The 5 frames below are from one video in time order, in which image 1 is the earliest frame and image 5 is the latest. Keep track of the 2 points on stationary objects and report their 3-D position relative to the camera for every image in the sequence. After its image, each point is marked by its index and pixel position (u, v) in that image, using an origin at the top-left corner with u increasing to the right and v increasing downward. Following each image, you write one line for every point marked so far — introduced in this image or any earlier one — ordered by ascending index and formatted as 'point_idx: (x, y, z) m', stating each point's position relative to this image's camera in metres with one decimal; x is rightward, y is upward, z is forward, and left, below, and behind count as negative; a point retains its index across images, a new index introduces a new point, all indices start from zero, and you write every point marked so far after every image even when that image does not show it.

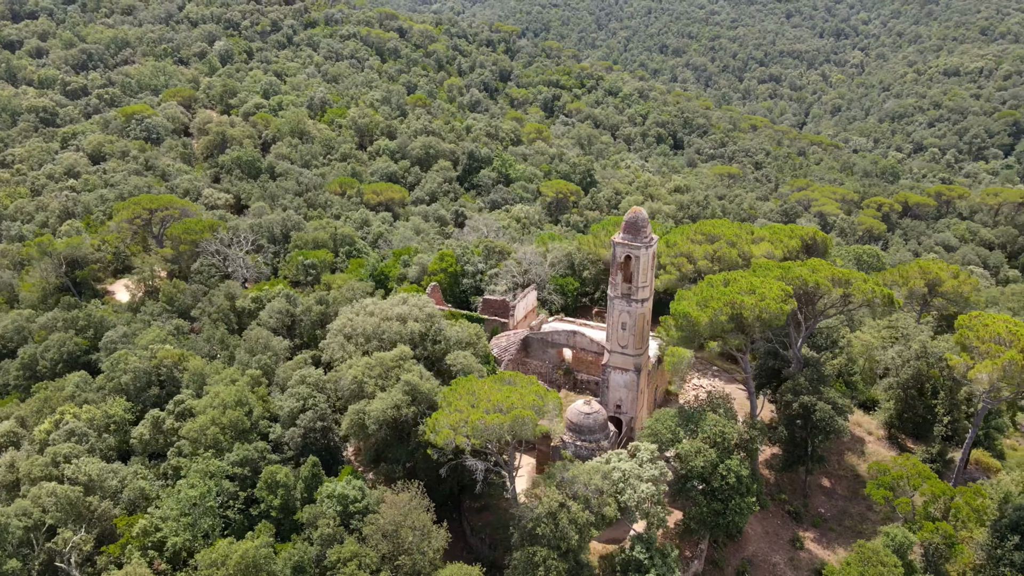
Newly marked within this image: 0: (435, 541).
0: (-1.8, -5.9, +17.2) m
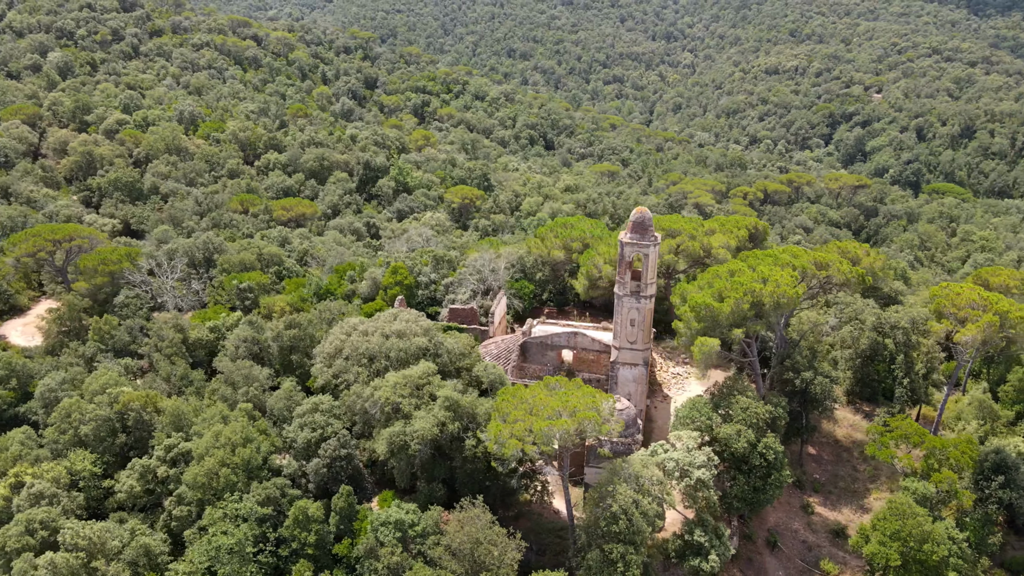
0: (0.0, -6.2, +17.1) m
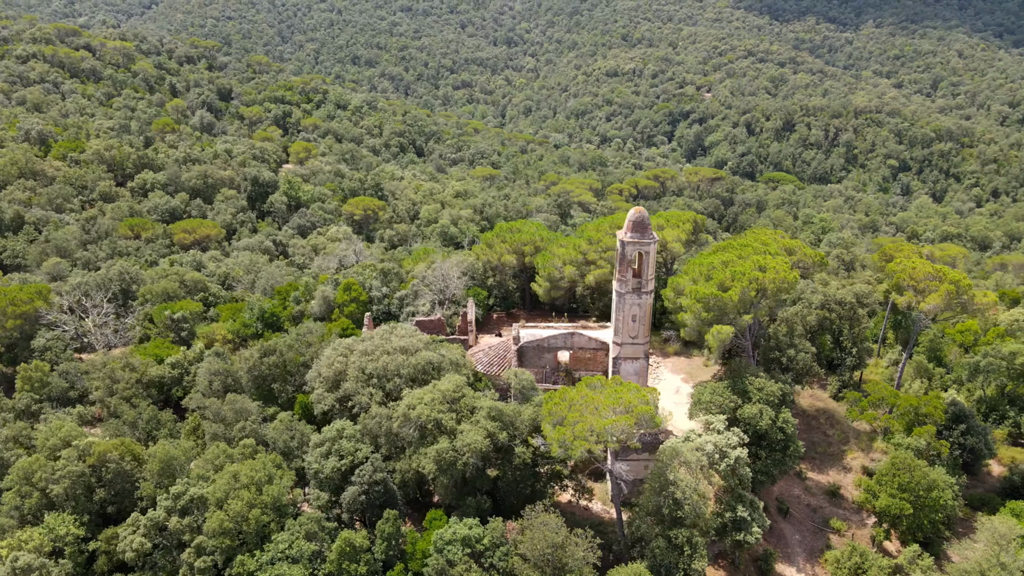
0: (+1.8, -6.3, +17.4) m
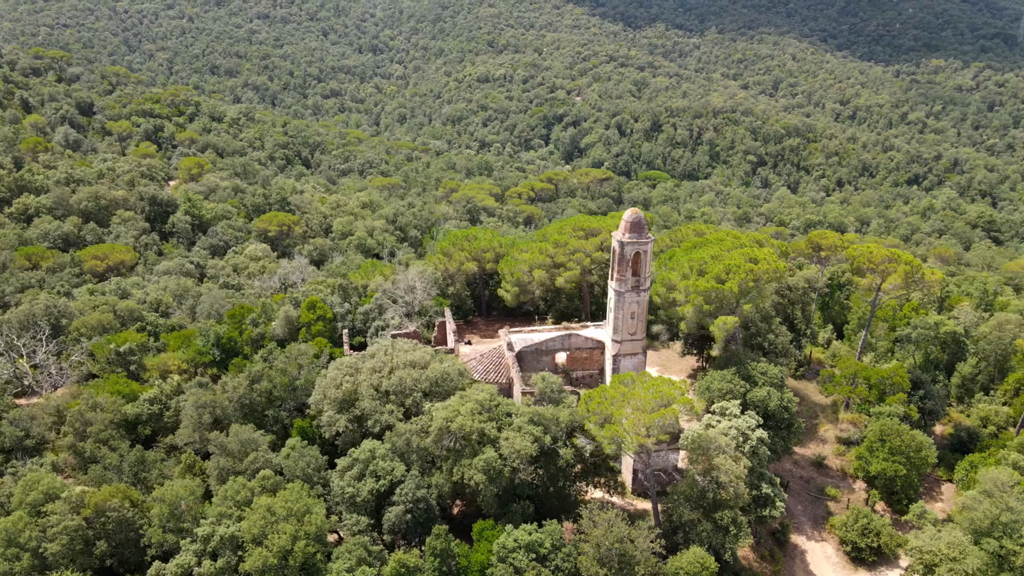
0: (+3.3, -6.3, +18.0) m
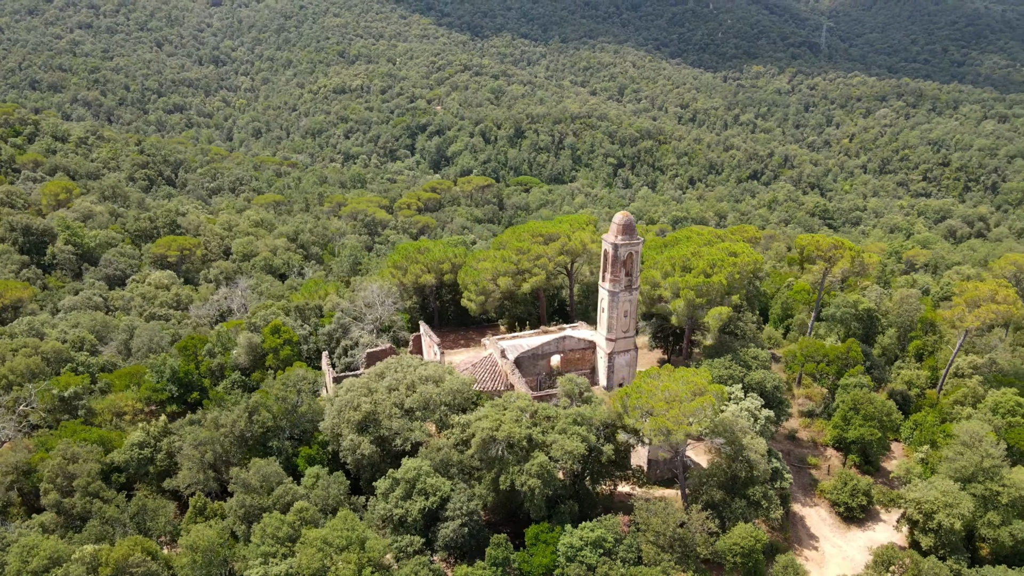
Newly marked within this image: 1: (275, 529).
0: (+4.9, -6.2, +19.0) m
1: (-6.1, -6.2, +18.7) m
